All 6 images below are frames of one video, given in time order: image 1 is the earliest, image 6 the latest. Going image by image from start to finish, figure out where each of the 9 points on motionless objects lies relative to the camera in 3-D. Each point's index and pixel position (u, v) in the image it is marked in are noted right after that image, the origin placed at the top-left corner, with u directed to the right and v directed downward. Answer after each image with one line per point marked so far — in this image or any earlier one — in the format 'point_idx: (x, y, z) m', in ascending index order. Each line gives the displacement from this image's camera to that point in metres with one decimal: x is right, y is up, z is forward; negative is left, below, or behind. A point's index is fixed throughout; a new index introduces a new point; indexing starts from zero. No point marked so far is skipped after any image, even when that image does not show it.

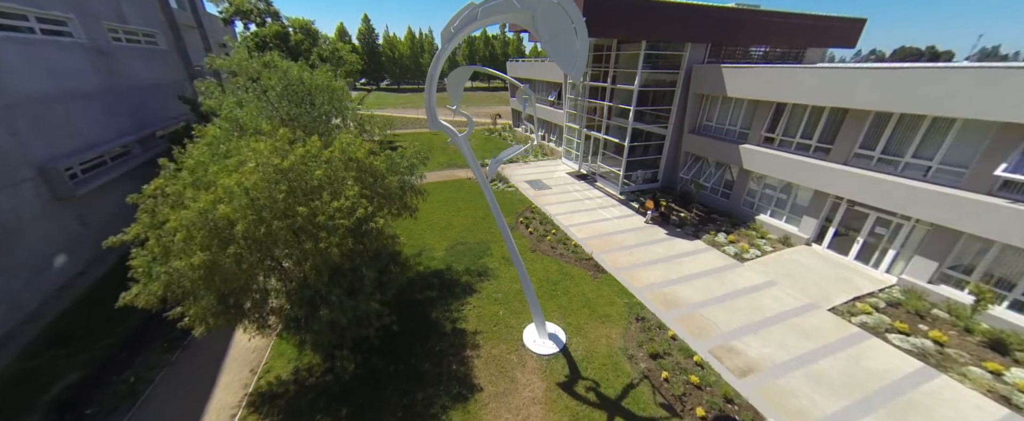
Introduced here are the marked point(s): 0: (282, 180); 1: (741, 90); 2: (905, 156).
0: (-3.9, +0.5, +5.8) m
1: (+9.4, +5.0, +13.8) m
2: (+12.0, +1.6, +10.2) m
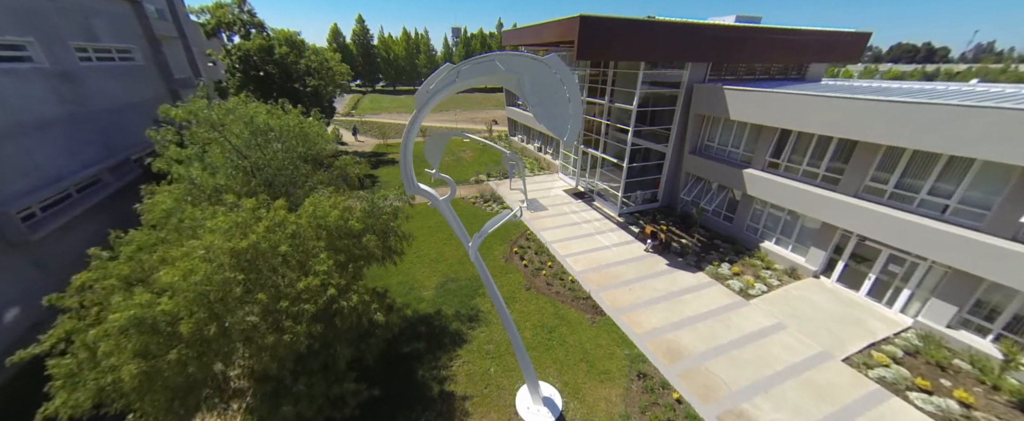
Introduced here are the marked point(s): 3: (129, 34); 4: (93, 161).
0: (-4.1, -0.8, +5.0) m
1: (+9.1, +3.8, +13.2) m
2: (+11.8, +0.5, +9.6) m
3: (-20.6, +9.5, +18.0) m
4: (-17.2, +2.1, +13.7) m
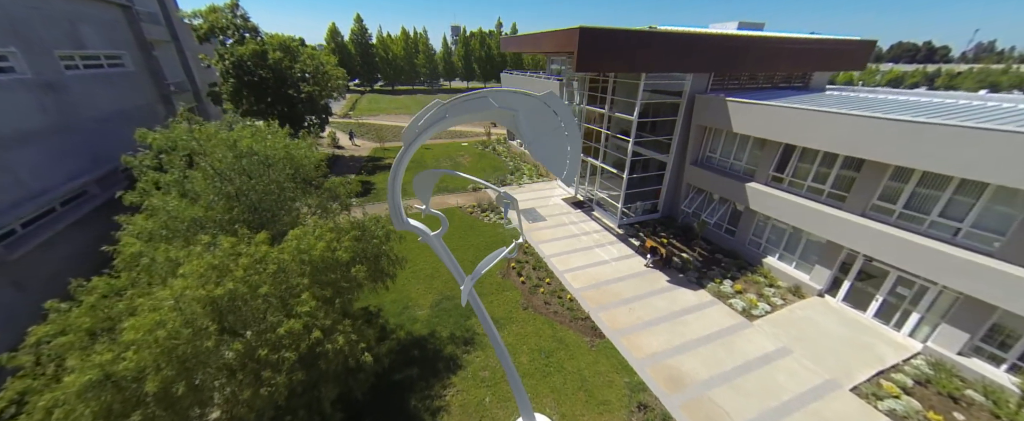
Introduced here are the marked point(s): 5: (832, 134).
0: (-4.2, -1.4, +4.7) m
1: (+9.0, +3.3, +12.8) m
2: (+11.7, -0.1, +9.3) m
3: (-20.7, +9.0, +17.6) m
4: (-17.3, +1.5, +13.4) m
5: (+10.2, +2.5, +10.6) m
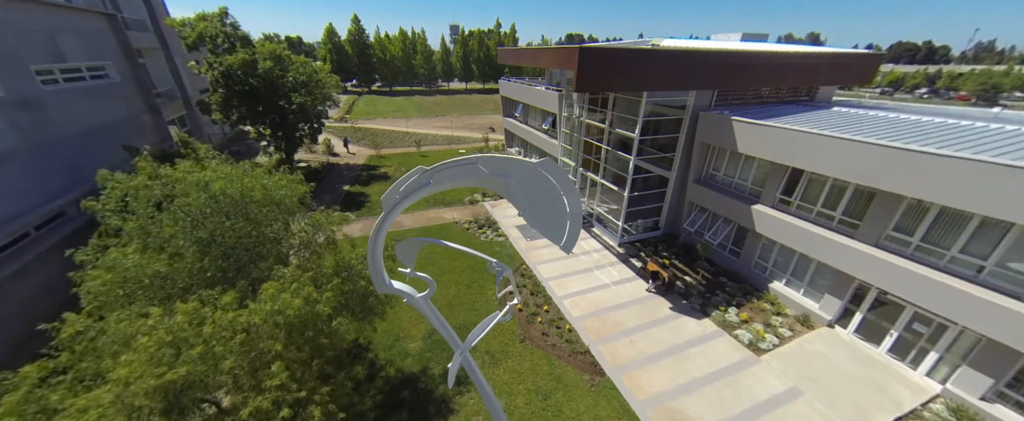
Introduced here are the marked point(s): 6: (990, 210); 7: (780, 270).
0: (-4.4, -2.3, +4.2) m
1: (+8.9, +2.4, +12.3) m
2: (+11.5, -1.0, +8.8) m
3: (-20.8, +8.1, +17.0) m
4: (-17.4, +0.7, +12.8) m
5: (+10.0, +1.6, +10.1) m
6: (+11.1, 0.0, +7.8) m
7: (+10.2, -2.2, +12.7) m
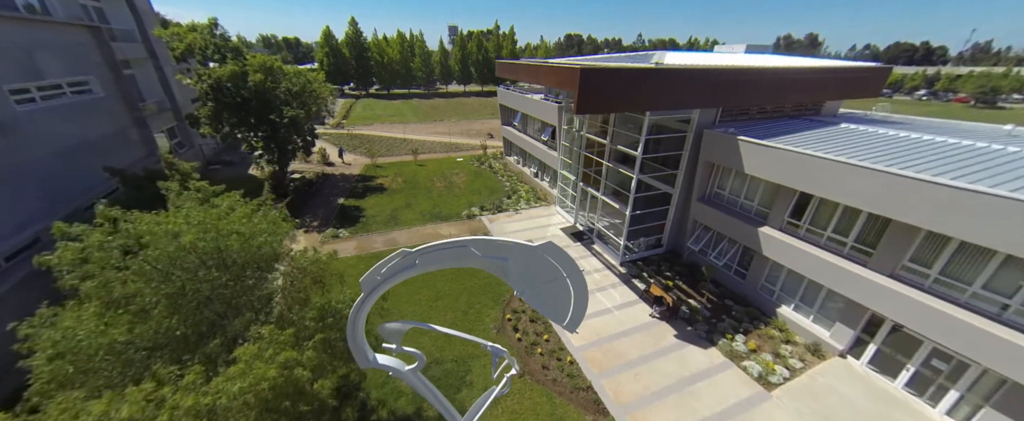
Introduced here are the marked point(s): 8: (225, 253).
0: (-4.4, -3.2, +3.7) m
1: (+8.8, +1.5, +11.9) m
2: (+11.5, -1.8, +8.4) m
3: (-20.9, +7.2, +16.5) m
4: (-17.5, -0.3, +12.3) m
5: (+10.0, +0.7, +9.6) m
6: (+11.1, -0.8, +7.4) m
7: (+10.1, -3.1, +12.3) m
8: (-5.6, -0.8, +6.4) m
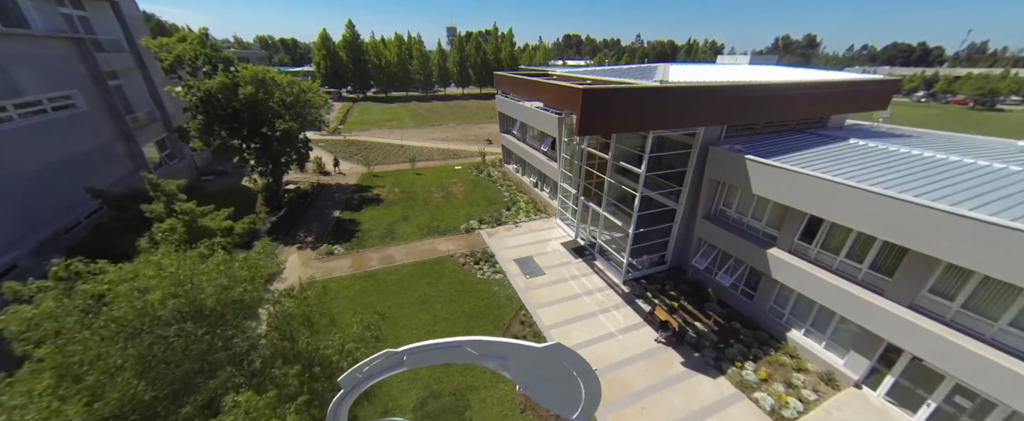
0: (-4.3, -4.0, +3.2) m
1: (+8.8, +0.8, +11.4) m
2: (+11.5, -2.5, +7.9) m
3: (-21.0, +6.3, +15.9) m
4: (-17.5, -1.2, +11.7) m
5: (+10.0, 0.0, +9.2) m
6: (+11.1, -1.5, +6.9) m
7: (+10.1, -3.8, +11.8) m
8: (-5.5, -1.6, +5.9) m
